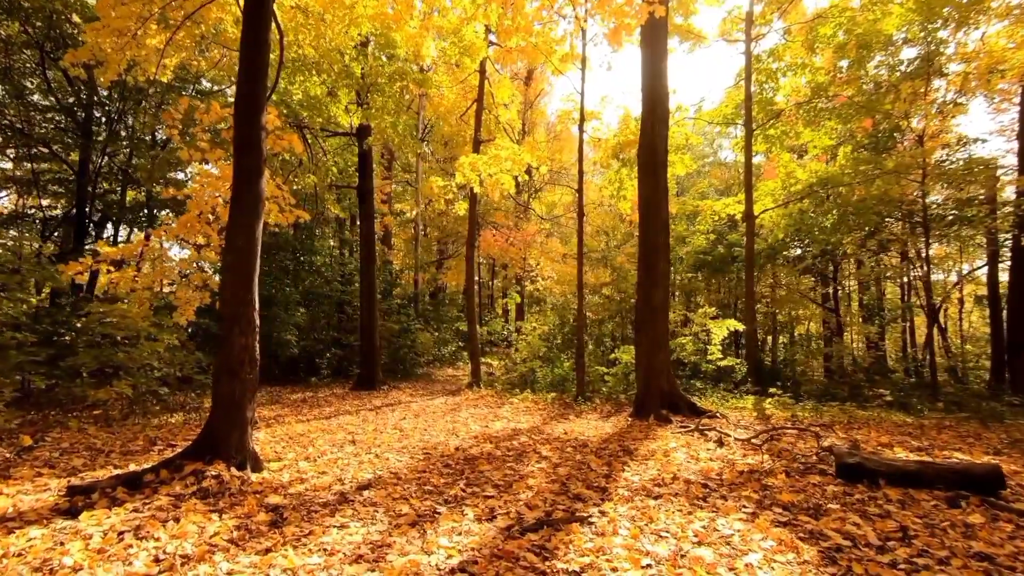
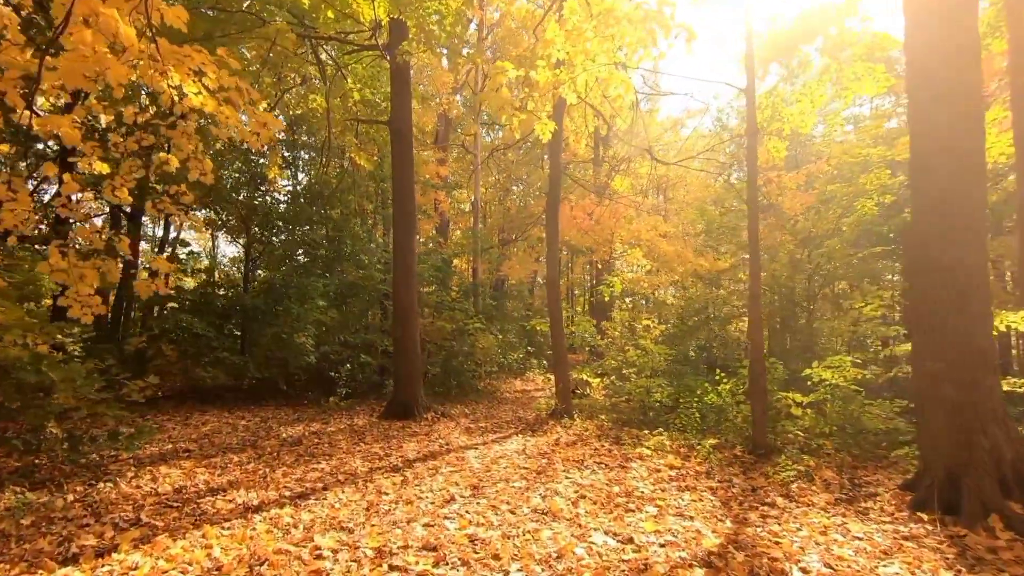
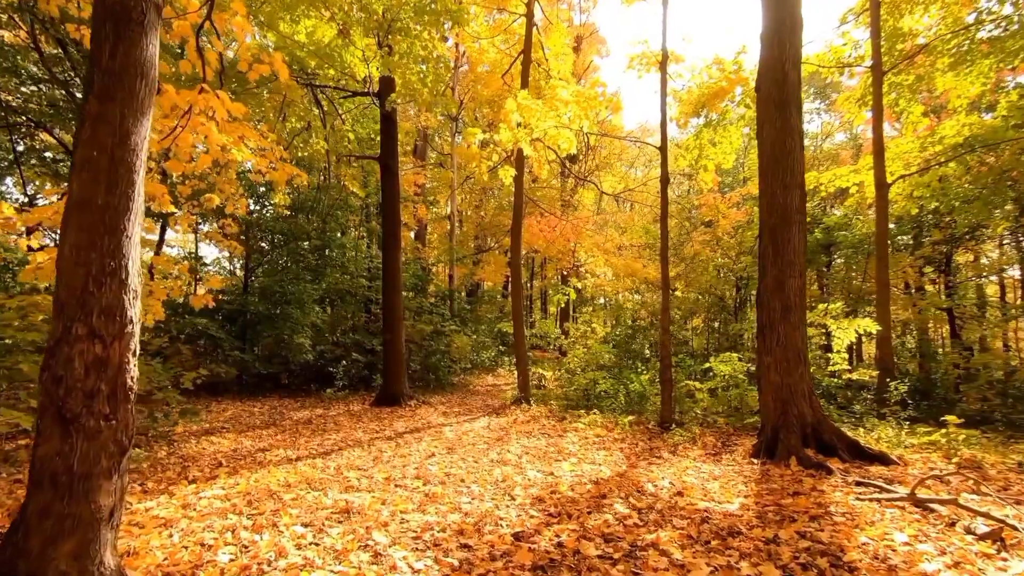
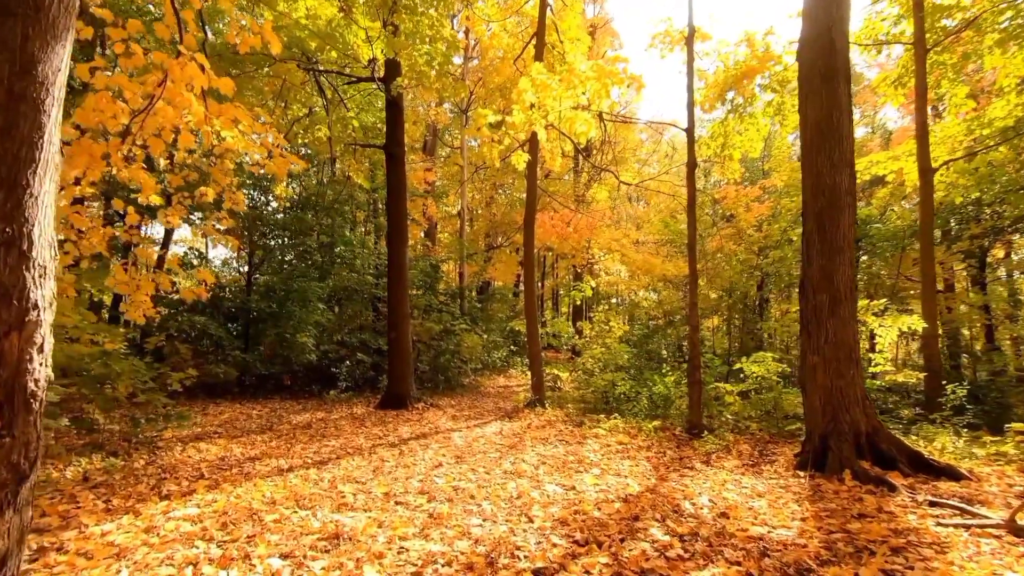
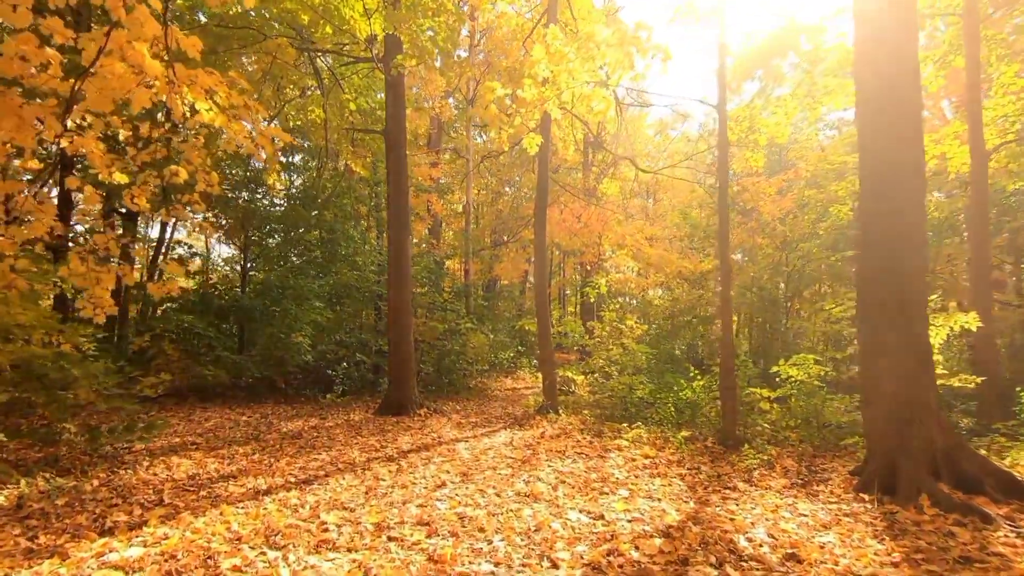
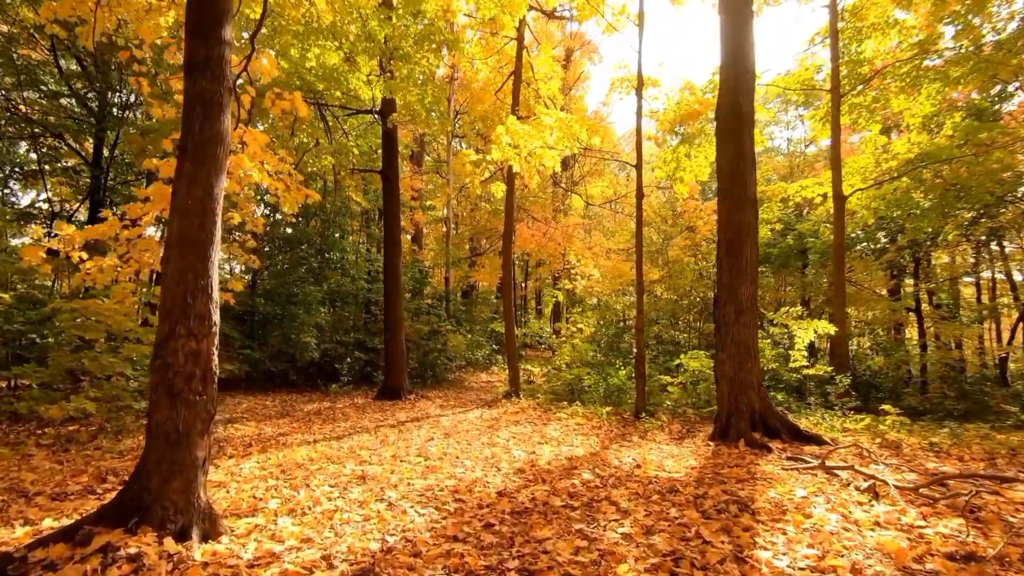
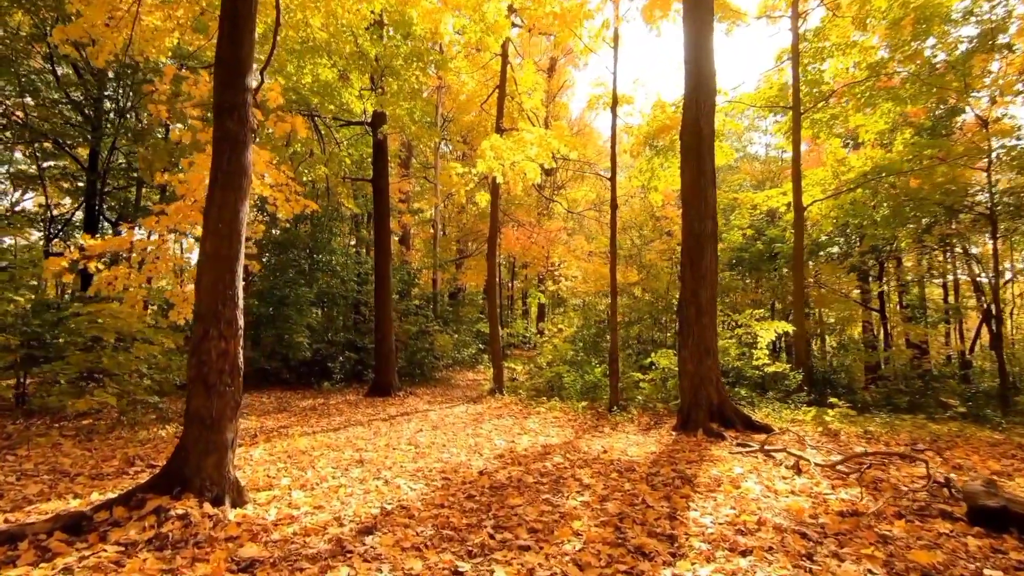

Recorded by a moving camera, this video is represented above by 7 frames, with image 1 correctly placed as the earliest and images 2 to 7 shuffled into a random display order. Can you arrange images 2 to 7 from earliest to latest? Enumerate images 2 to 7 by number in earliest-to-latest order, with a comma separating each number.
7, 6, 3, 4, 5, 2
